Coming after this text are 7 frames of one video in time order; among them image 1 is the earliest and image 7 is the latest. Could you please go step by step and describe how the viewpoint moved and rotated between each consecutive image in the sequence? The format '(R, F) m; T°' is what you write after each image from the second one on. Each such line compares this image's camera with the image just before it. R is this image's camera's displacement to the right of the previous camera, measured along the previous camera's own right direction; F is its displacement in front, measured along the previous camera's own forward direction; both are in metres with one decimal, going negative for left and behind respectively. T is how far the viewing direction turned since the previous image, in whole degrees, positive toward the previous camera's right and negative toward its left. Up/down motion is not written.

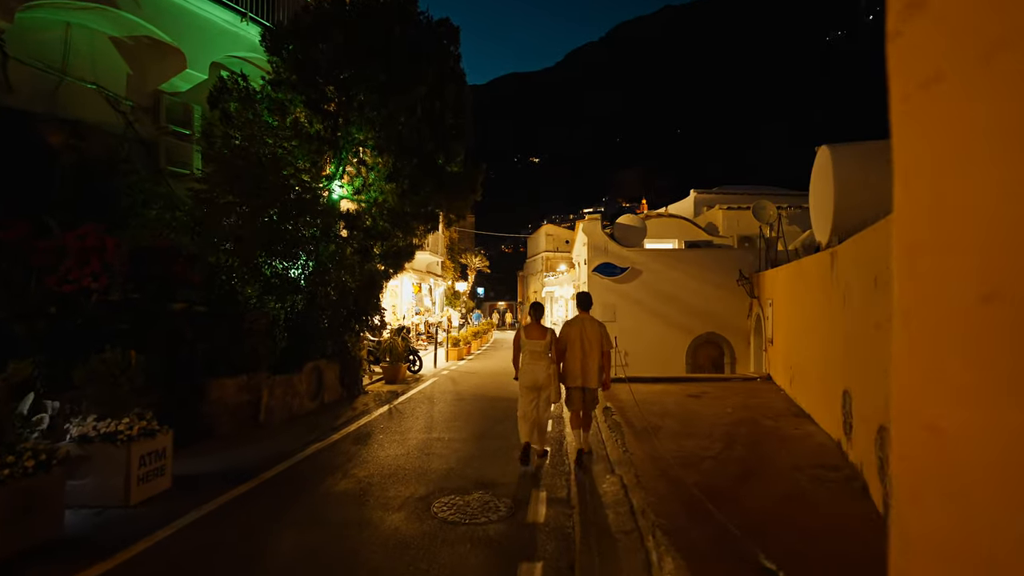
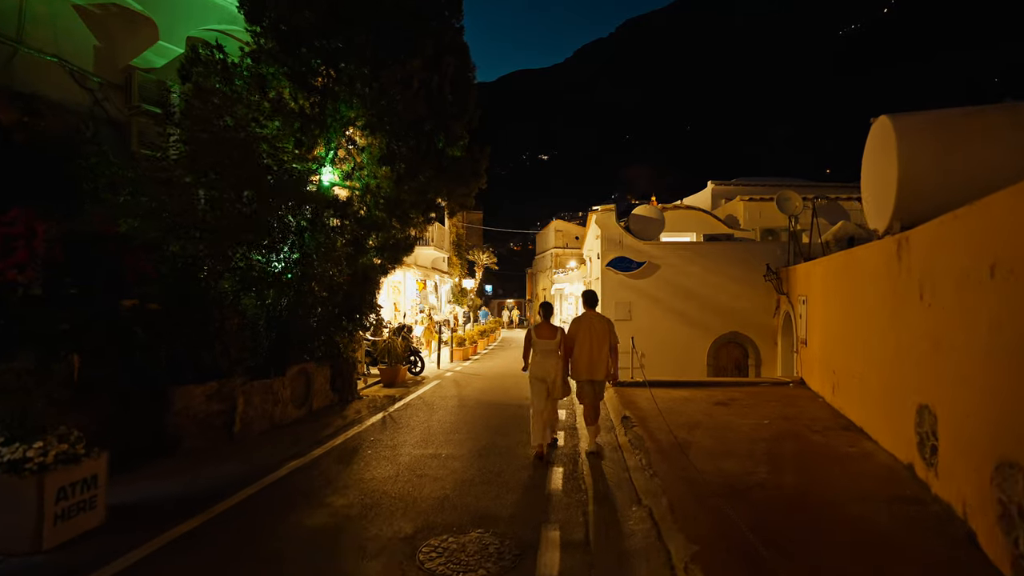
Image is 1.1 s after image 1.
(0.0, +1.1) m; -1°
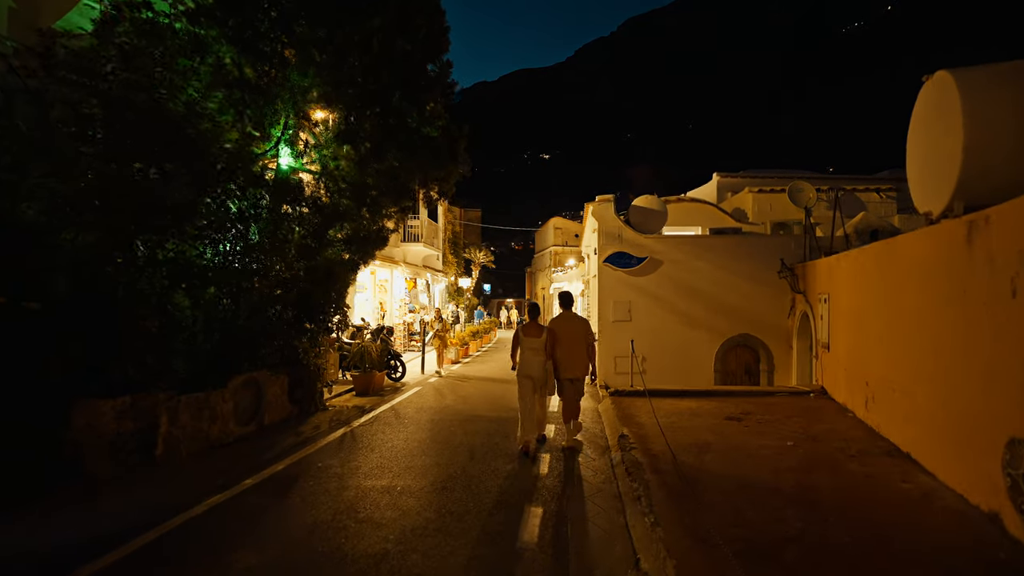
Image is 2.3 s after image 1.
(+0.3, +1.3) m; 0°
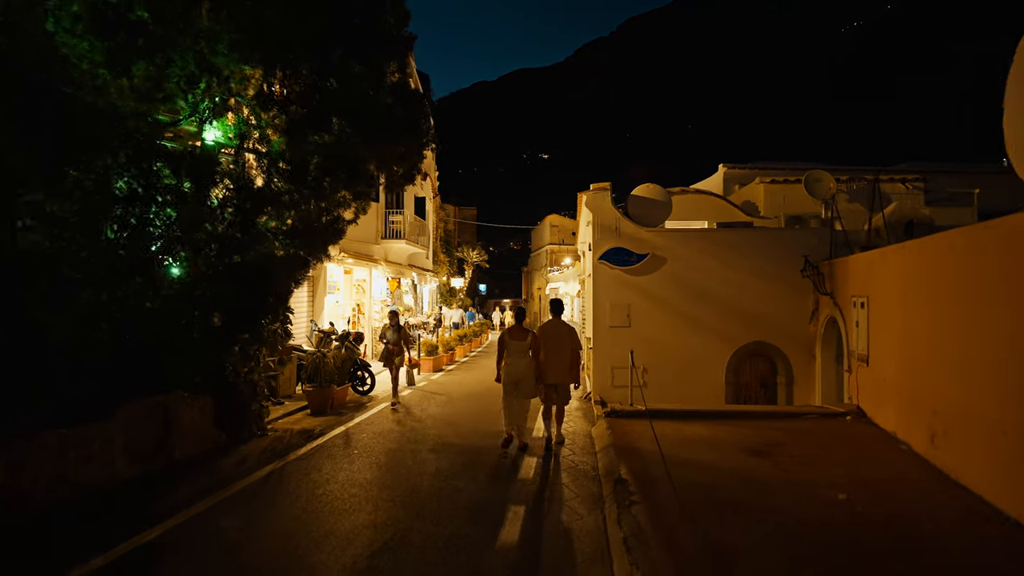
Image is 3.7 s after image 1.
(+0.3, +1.7) m; 0°
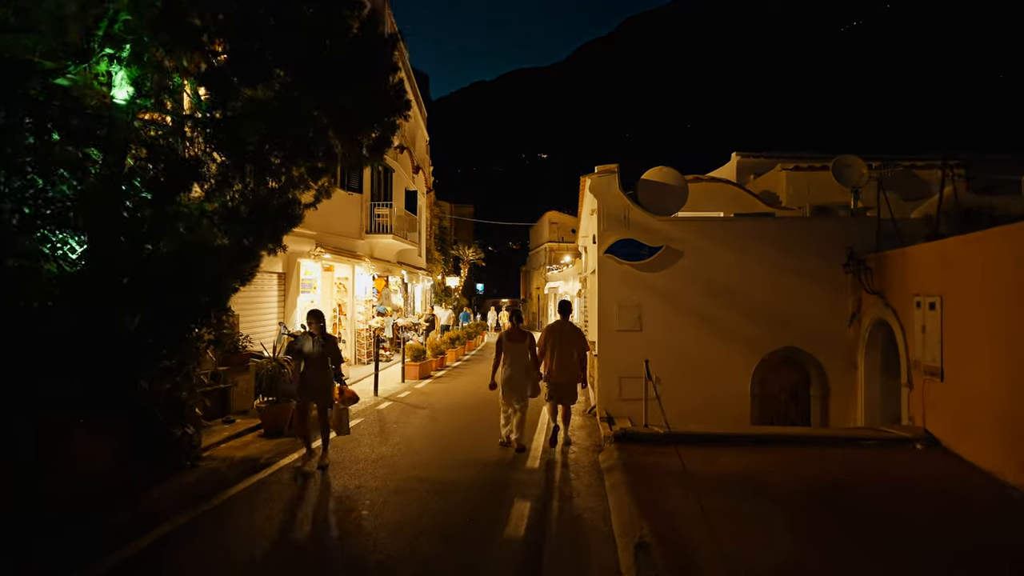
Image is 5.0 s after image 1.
(+0.1, +1.6) m; 0°
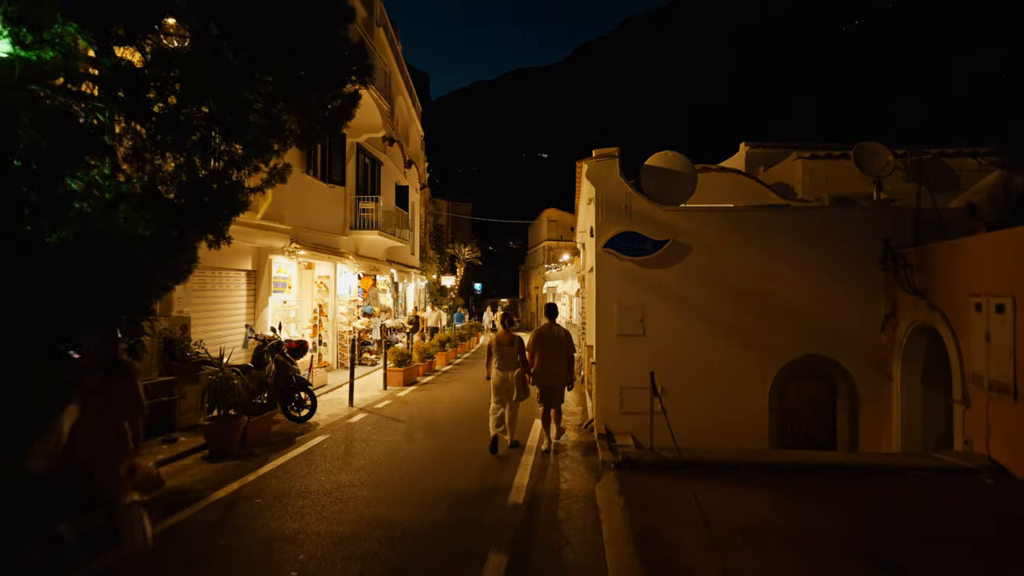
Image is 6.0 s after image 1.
(+0.2, +1.2) m; 0°
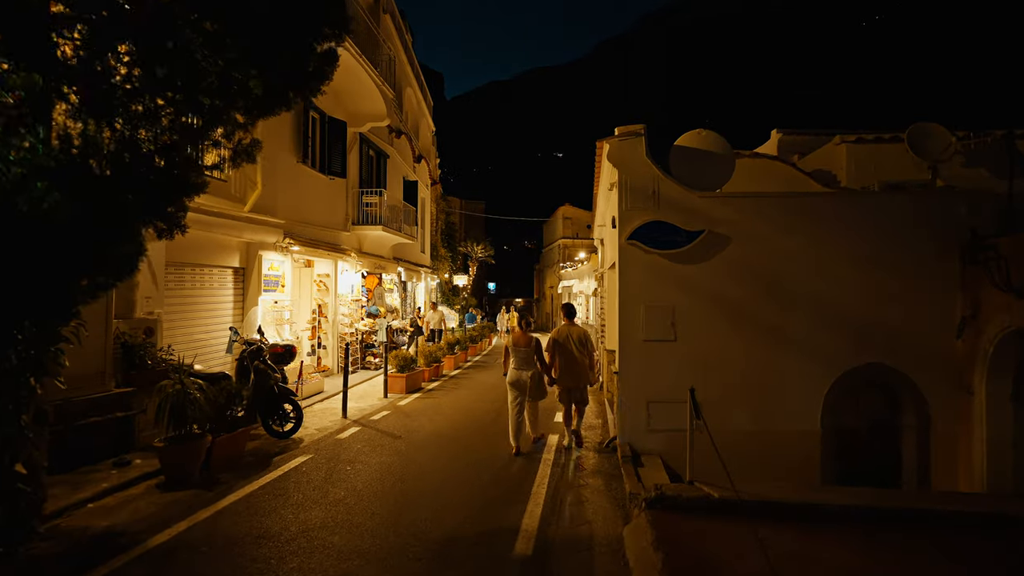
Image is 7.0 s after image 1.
(+0.1, +1.2) m; -1°
